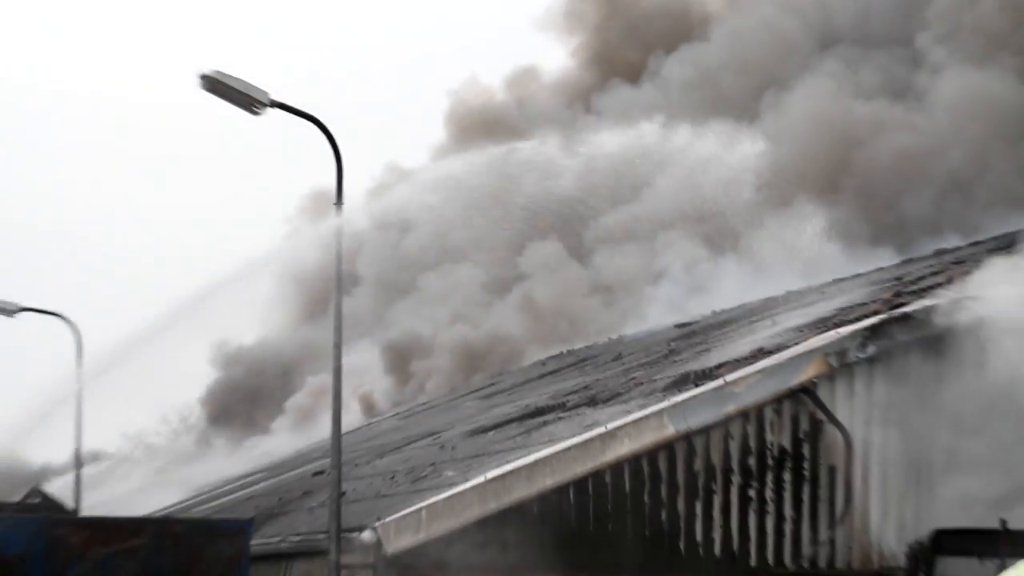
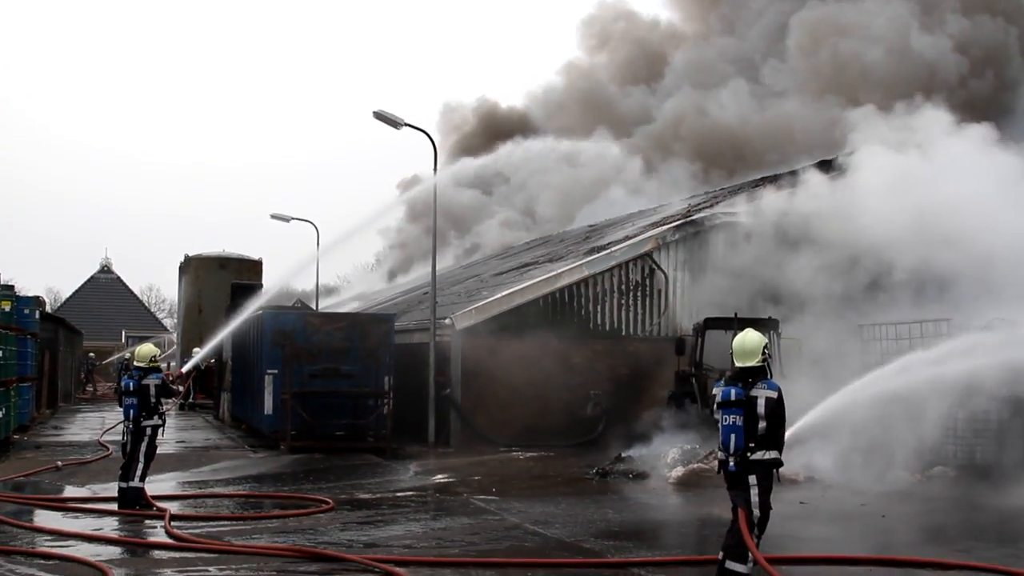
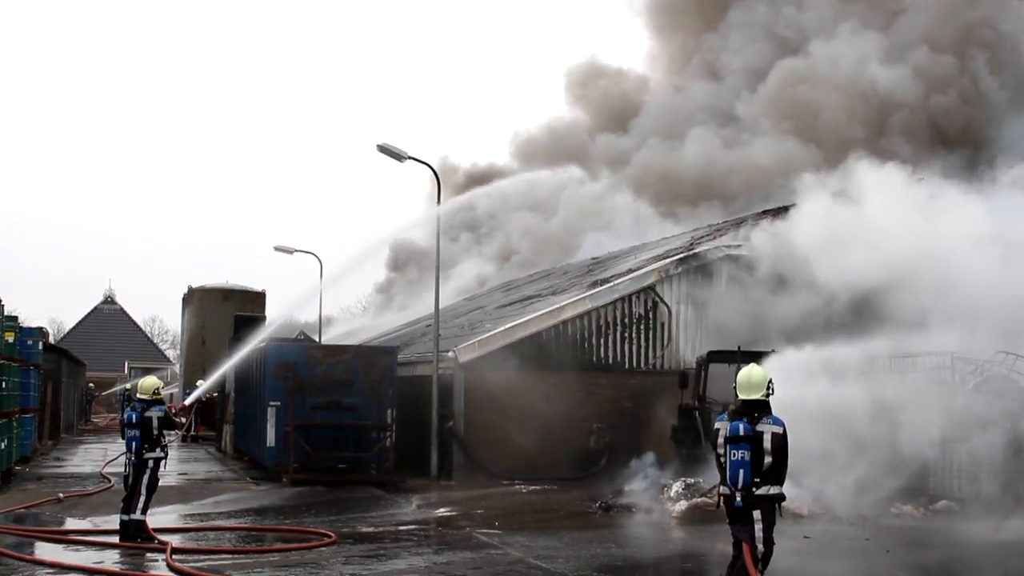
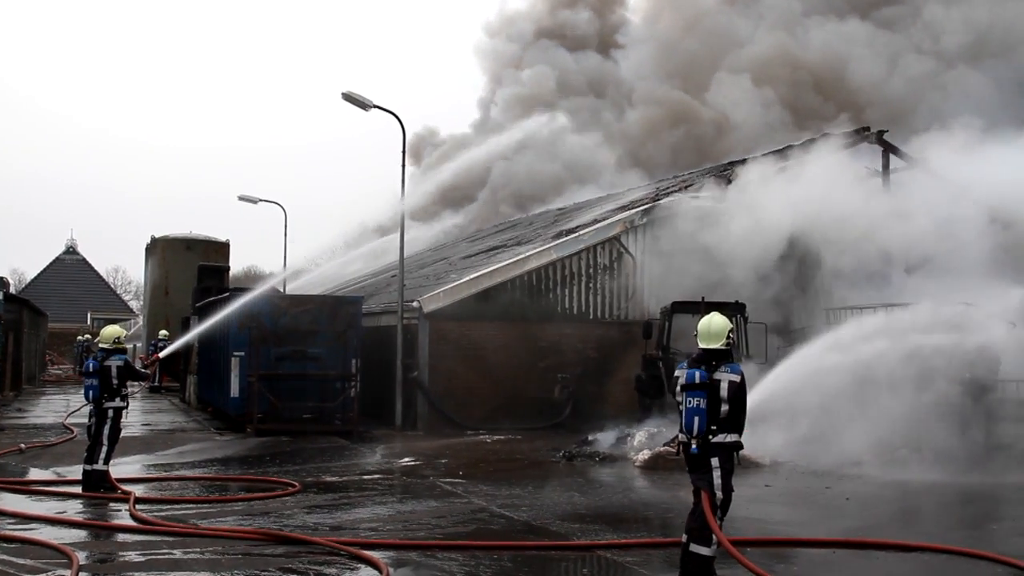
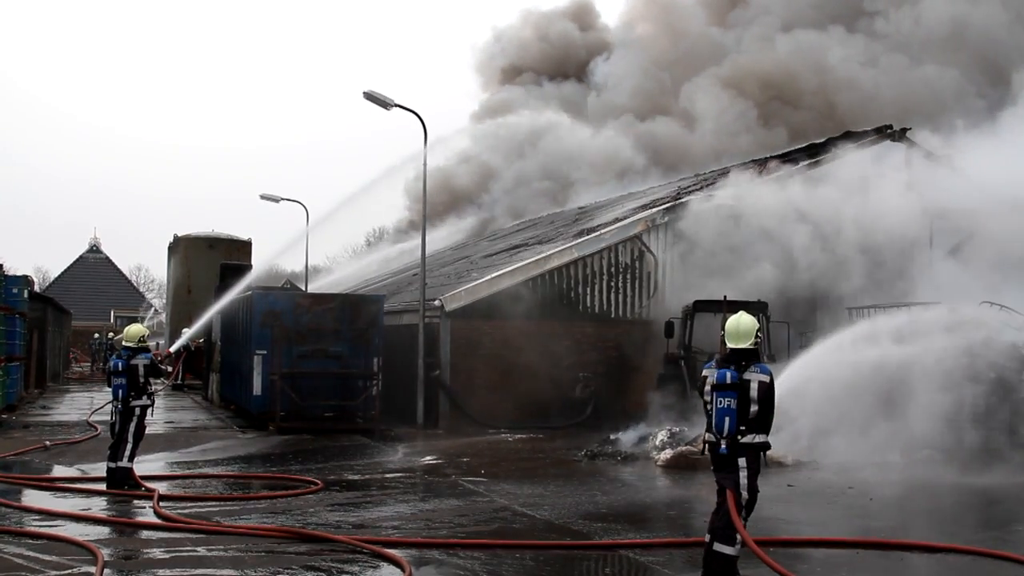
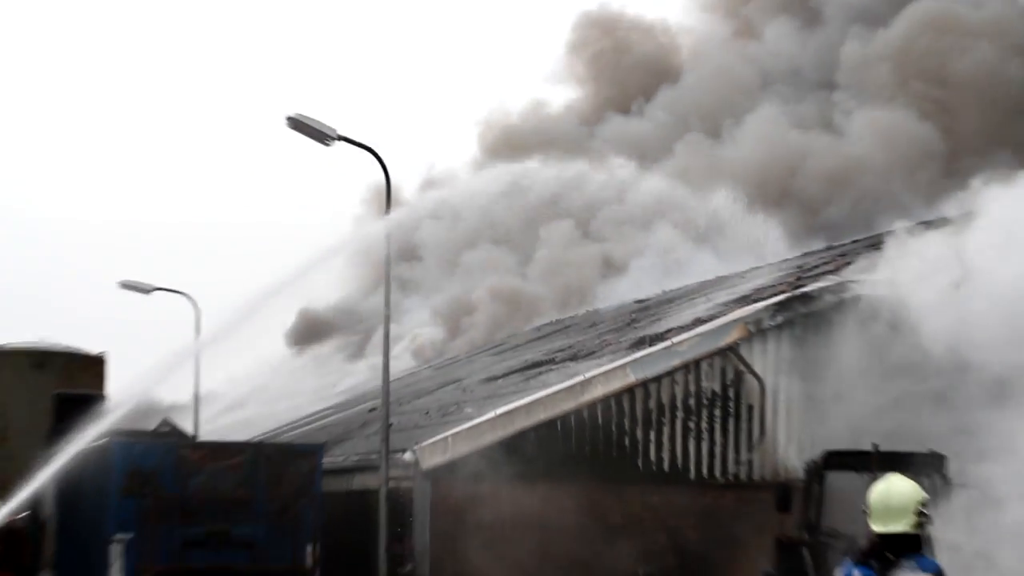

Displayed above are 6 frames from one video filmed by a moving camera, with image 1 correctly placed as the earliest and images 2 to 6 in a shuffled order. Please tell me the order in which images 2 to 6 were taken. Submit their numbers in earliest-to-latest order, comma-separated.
6, 3, 2, 5, 4
